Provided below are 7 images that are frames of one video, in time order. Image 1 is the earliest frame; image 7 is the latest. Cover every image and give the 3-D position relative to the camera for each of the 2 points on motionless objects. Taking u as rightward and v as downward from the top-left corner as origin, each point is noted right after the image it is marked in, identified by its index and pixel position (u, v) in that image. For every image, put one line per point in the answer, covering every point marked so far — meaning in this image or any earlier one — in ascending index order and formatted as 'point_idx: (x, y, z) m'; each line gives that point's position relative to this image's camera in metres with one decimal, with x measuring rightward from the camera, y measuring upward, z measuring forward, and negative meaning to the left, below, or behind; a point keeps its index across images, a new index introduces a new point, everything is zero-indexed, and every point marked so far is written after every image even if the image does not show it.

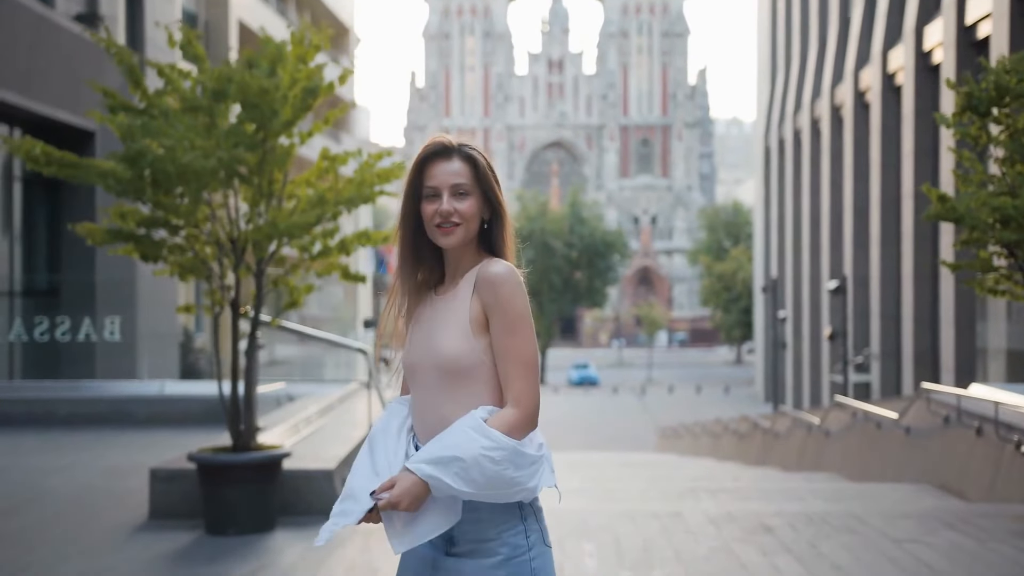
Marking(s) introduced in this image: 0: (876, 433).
0: (+4.7, -1.9, +14.2) m
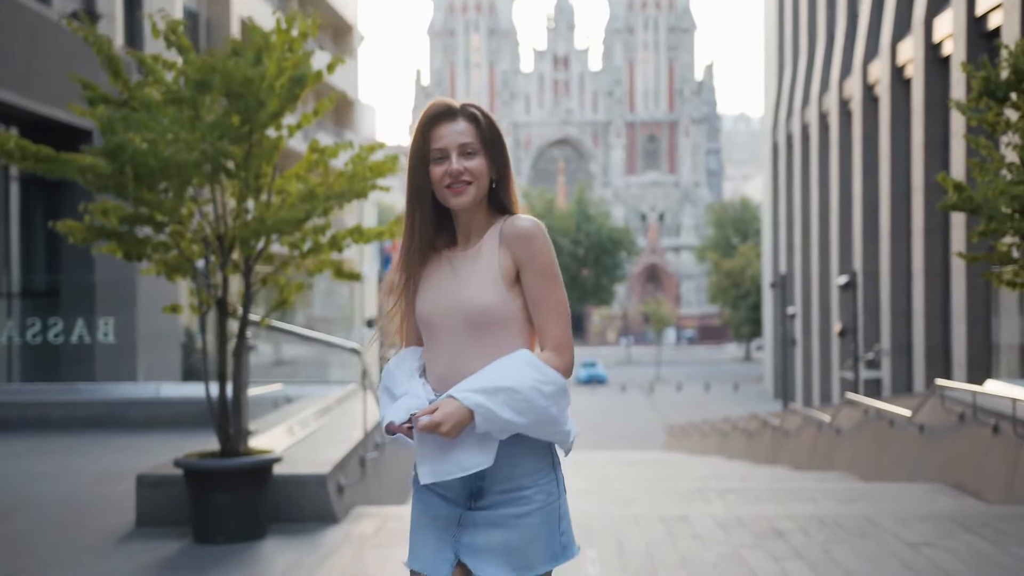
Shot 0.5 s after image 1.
0: (+4.8, -1.8, +13.9) m
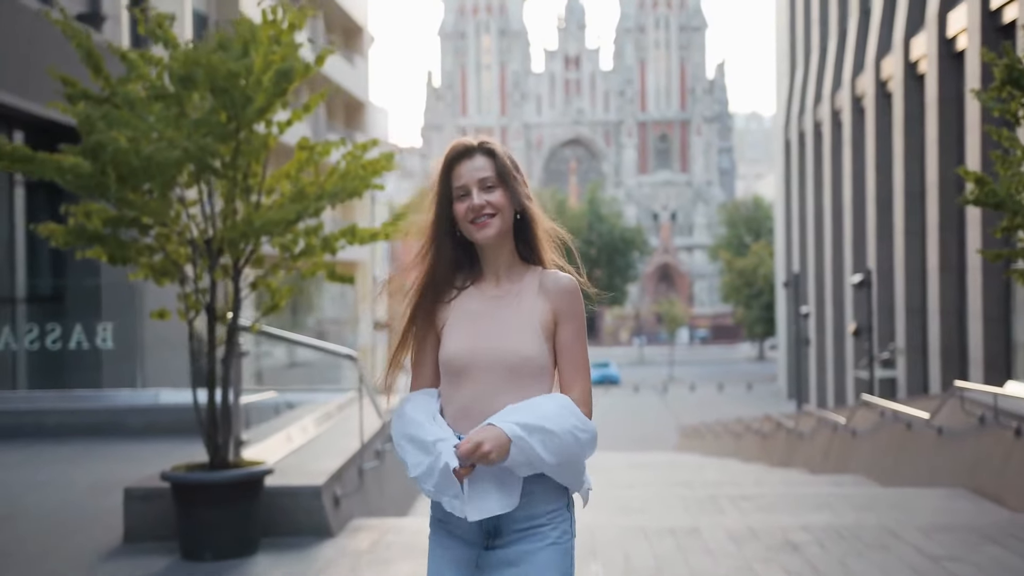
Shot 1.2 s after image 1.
0: (+4.9, -1.8, +13.5) m
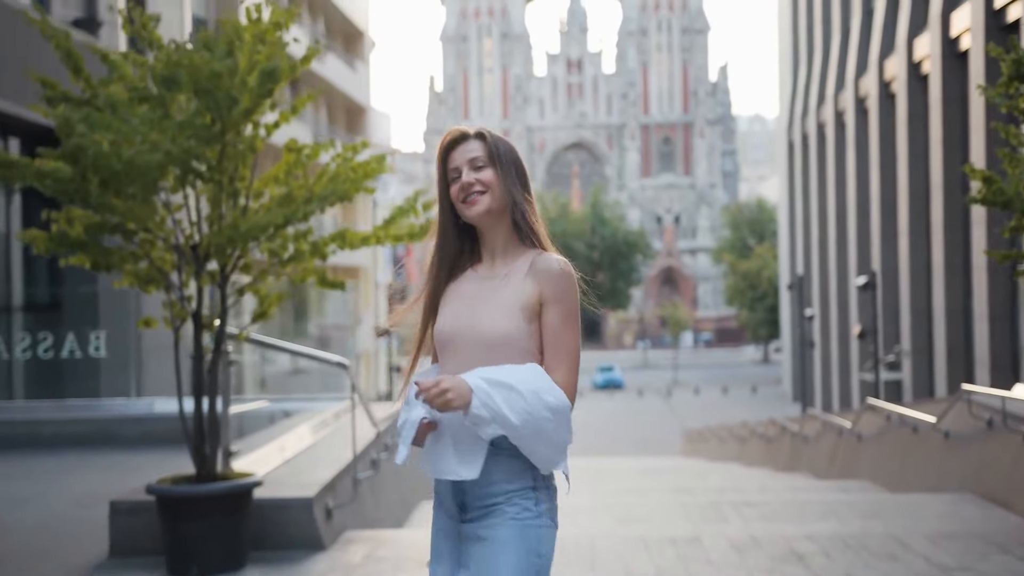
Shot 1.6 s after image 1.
0: (+4.9, -1.8, +13.3) m
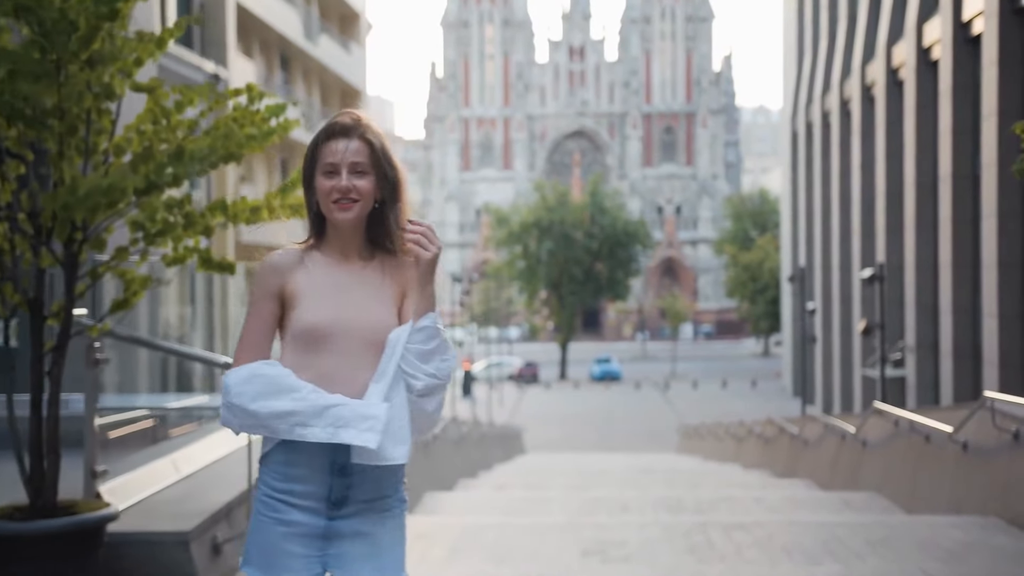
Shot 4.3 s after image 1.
0: (+4.5, -1.7, +12.0) m
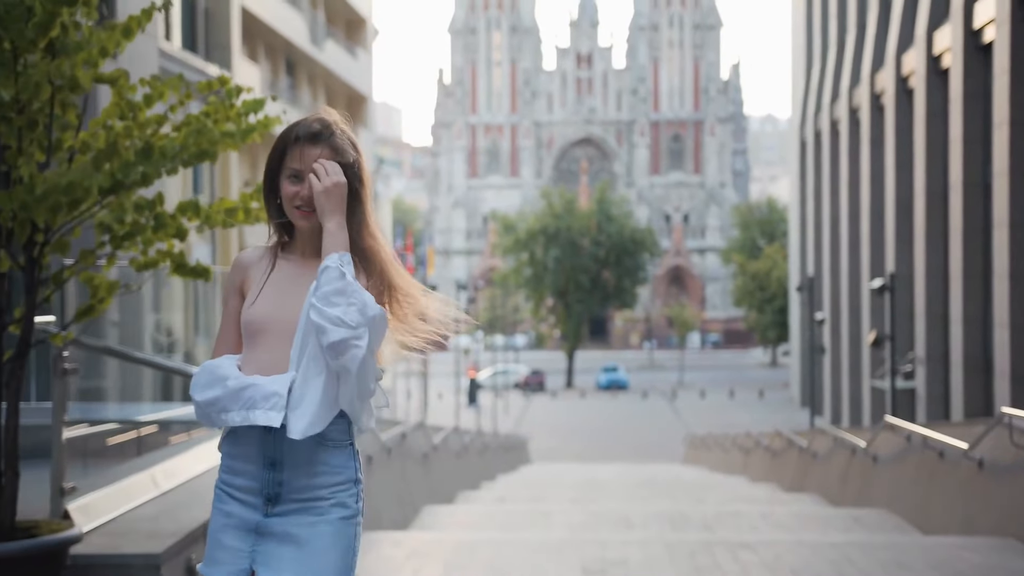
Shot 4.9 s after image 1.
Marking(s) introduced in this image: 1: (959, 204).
0: (+4.5, -1.9, +11.6) m
1: (+7.8, +1.5, +18.9) m
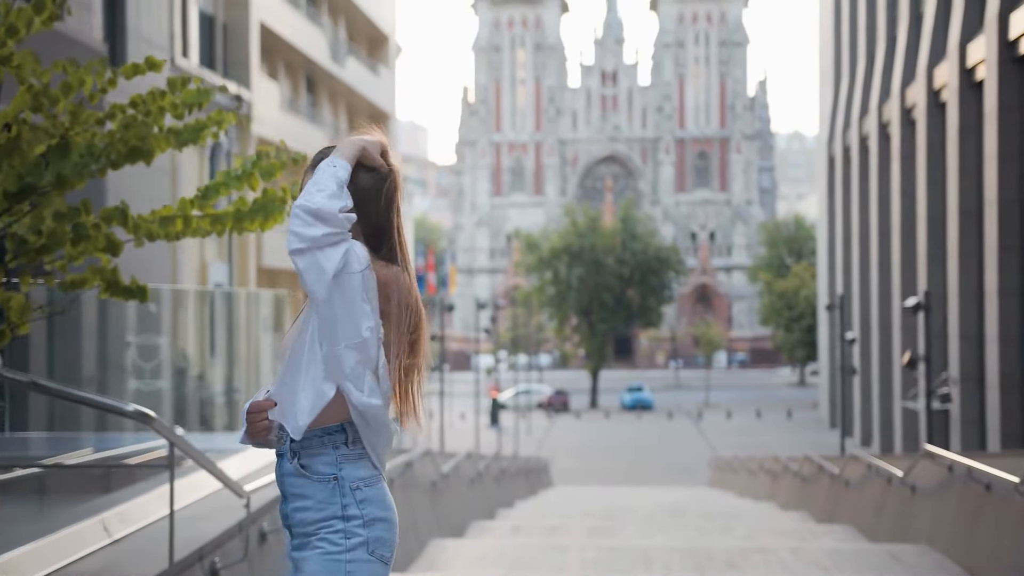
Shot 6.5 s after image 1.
0: (+4.6, -2.1, +10.6) m
1: (+8.1, +1.2, +17.9) m
